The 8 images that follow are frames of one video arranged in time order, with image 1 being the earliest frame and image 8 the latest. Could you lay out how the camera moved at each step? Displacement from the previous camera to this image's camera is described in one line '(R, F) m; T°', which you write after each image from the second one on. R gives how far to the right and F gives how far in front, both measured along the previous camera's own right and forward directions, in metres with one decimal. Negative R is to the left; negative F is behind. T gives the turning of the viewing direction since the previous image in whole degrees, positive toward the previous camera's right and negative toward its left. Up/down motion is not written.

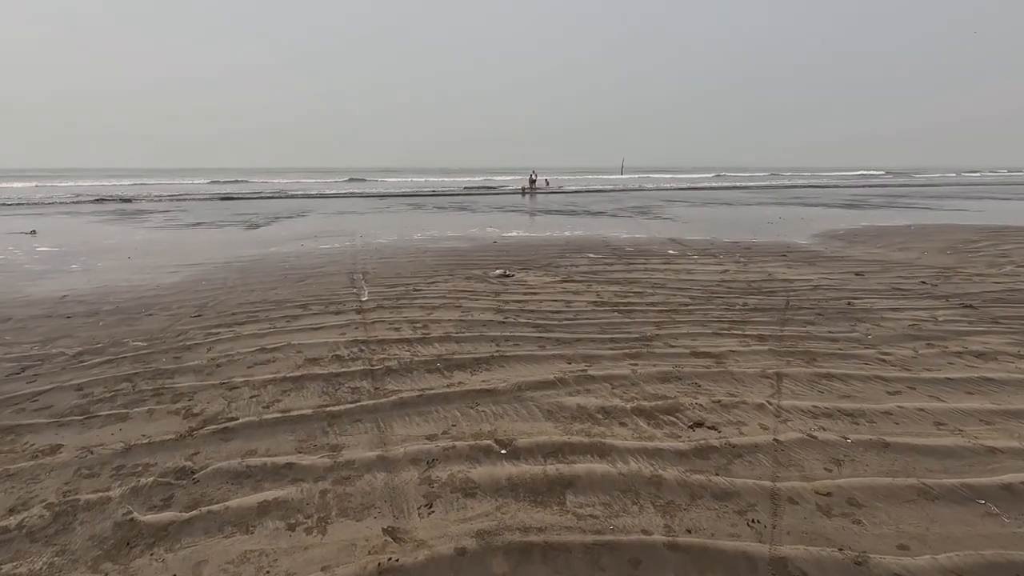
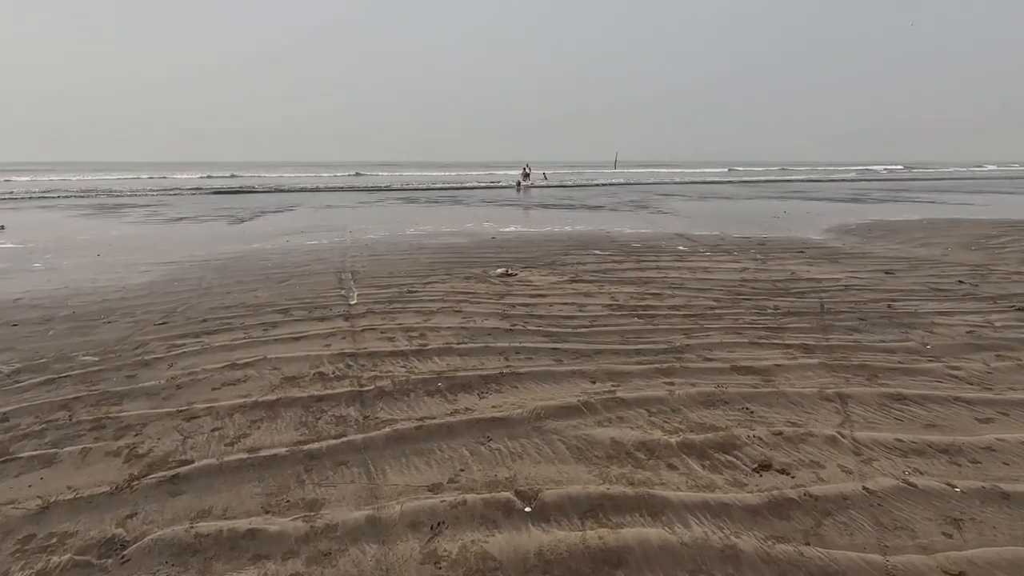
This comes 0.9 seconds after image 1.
(-0.2, +0.8) m; +1°
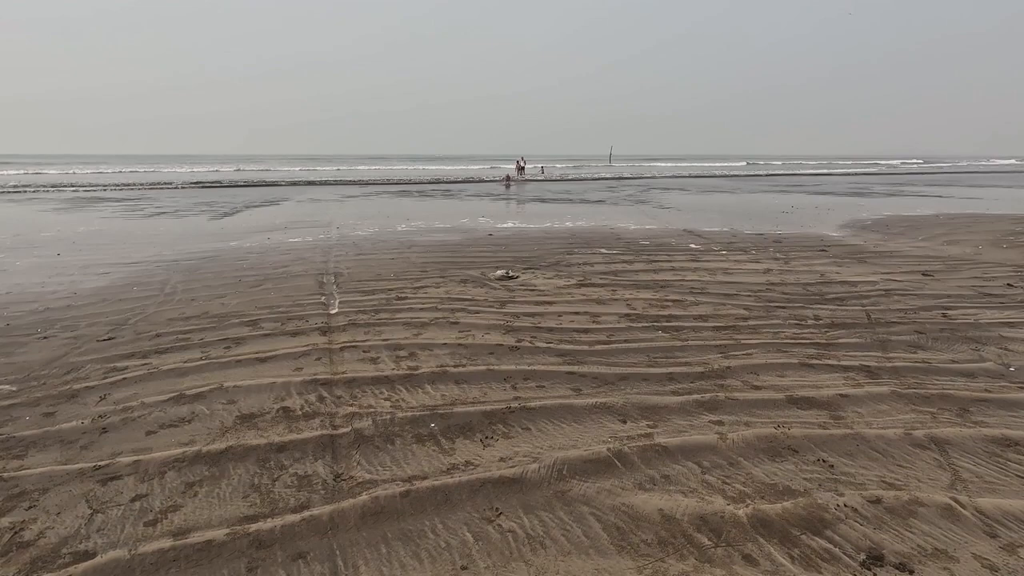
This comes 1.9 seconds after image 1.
(-0.1, +0.9) m; +1°
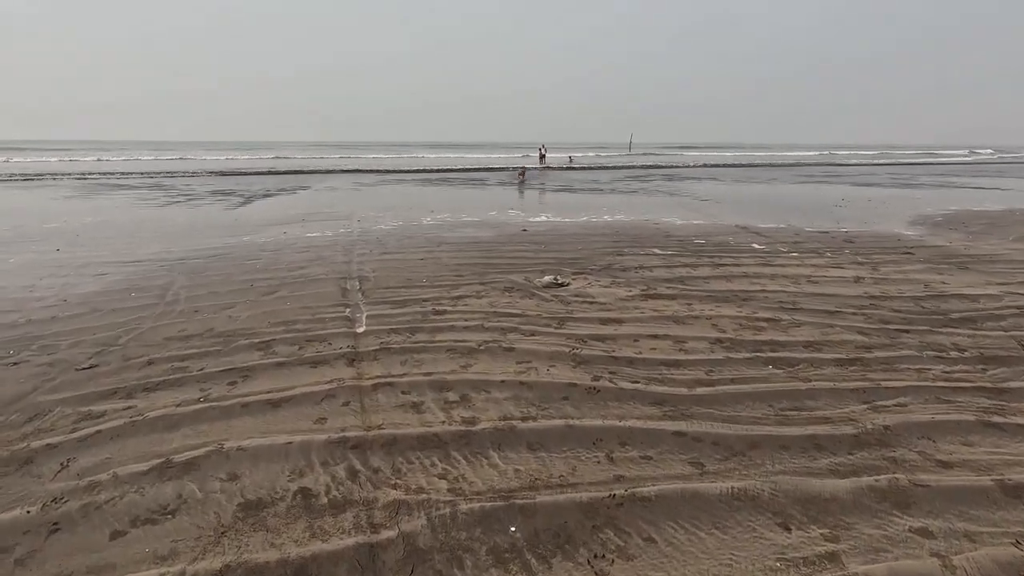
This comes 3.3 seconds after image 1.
(-0.5, +1.1) m; -1°
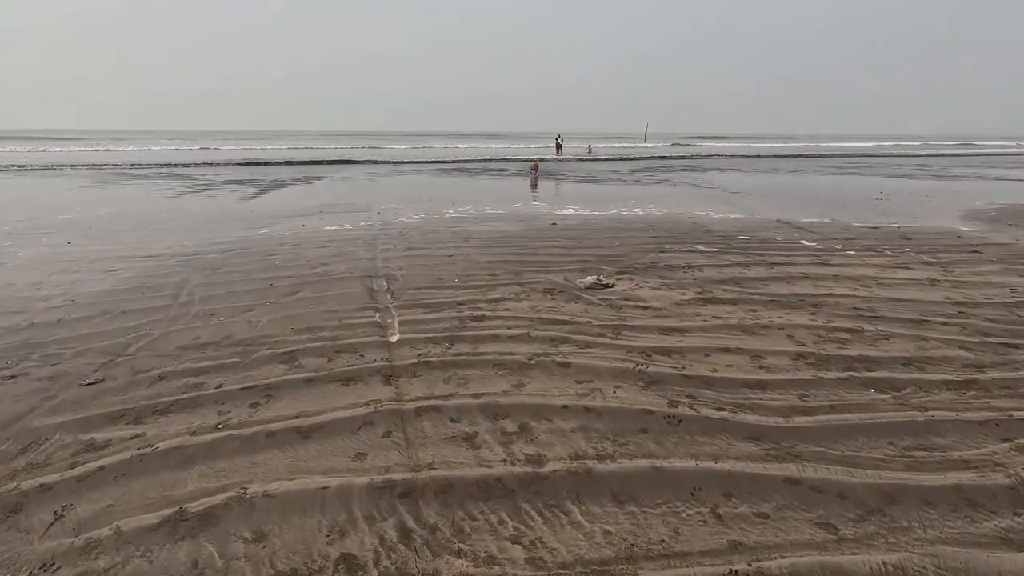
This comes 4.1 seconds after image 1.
(-0.4, +0.6) m; -1°
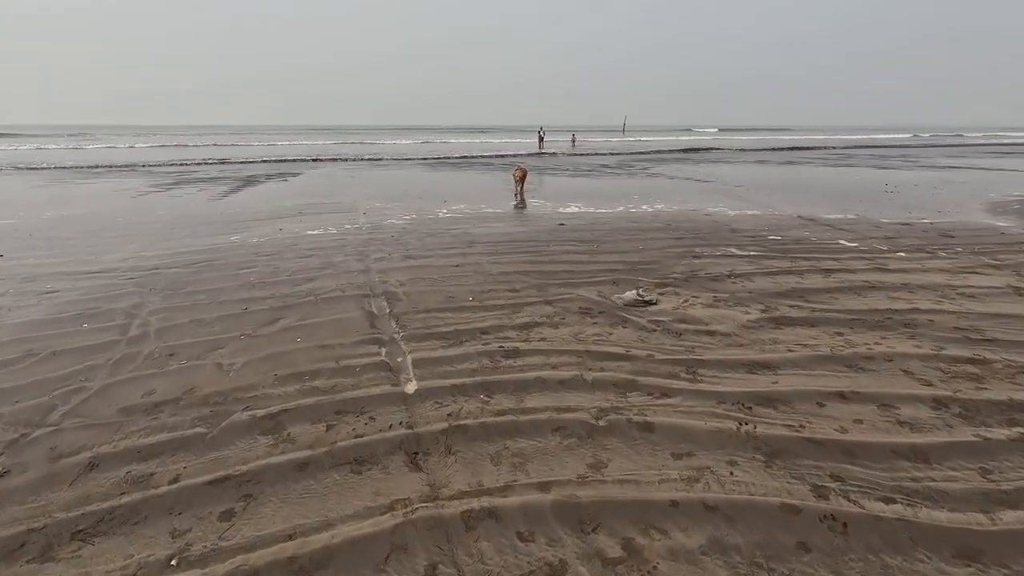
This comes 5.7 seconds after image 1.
(-0.5, +1.1) m; +2°
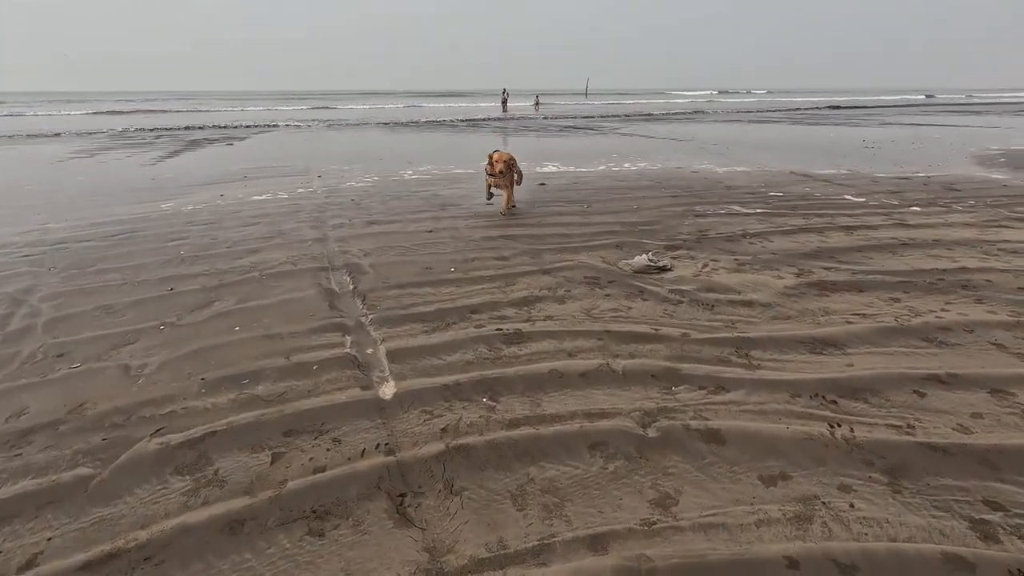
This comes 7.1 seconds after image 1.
(-0.2, +0.9) m; +4°
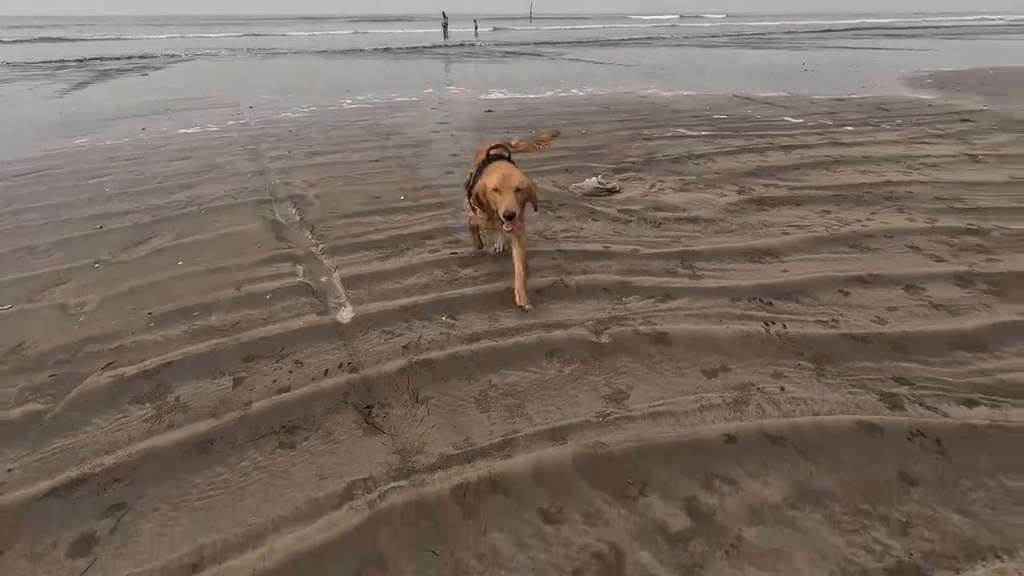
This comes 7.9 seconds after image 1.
(0.0, 0.0) m; +5°
